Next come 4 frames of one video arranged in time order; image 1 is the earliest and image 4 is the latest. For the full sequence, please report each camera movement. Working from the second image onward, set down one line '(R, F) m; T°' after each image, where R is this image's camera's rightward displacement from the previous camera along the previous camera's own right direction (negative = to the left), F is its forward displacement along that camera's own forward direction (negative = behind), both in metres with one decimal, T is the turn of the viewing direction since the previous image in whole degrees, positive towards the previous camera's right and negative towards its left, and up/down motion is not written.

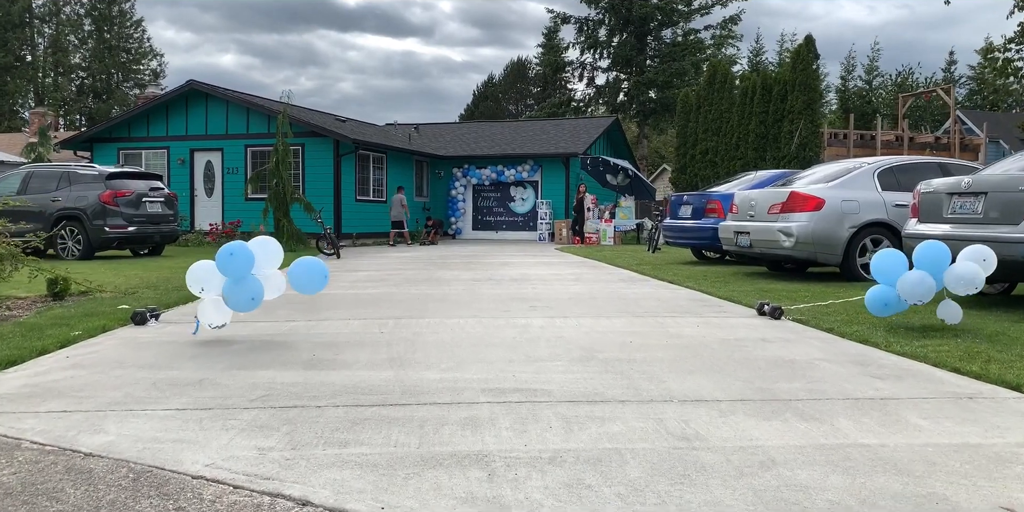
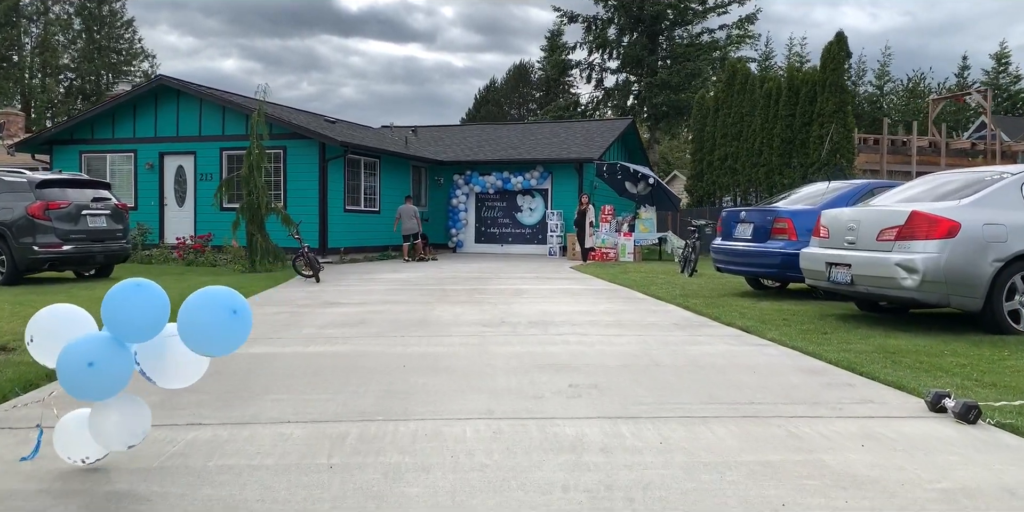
(-0.2, +2.2) m; 0°
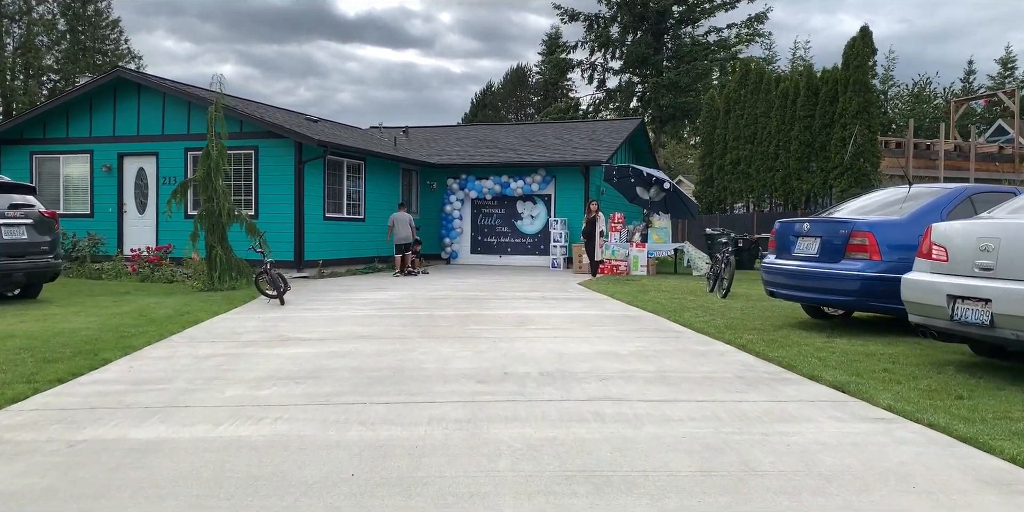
(-0.1, +1.9) m; 0°
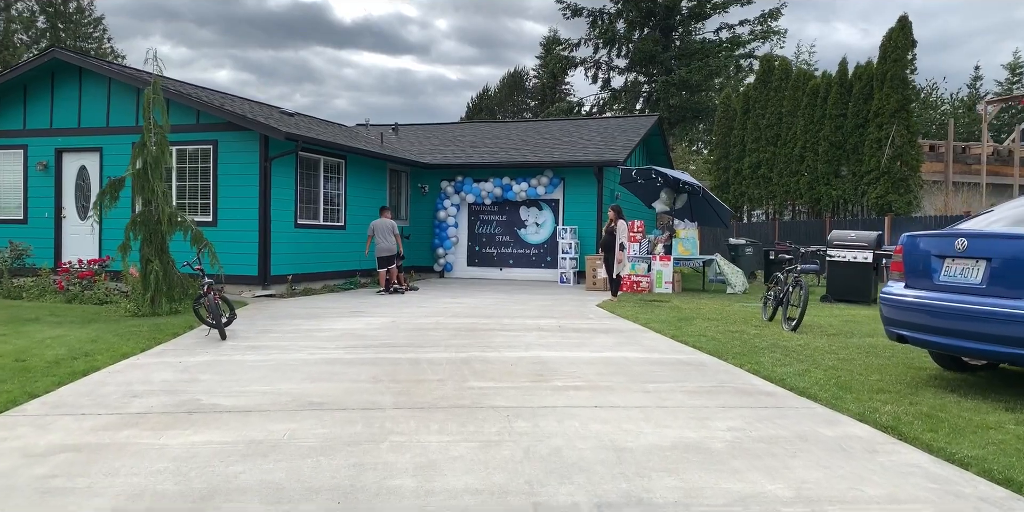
(-0.2, +2.3) m; 0°
